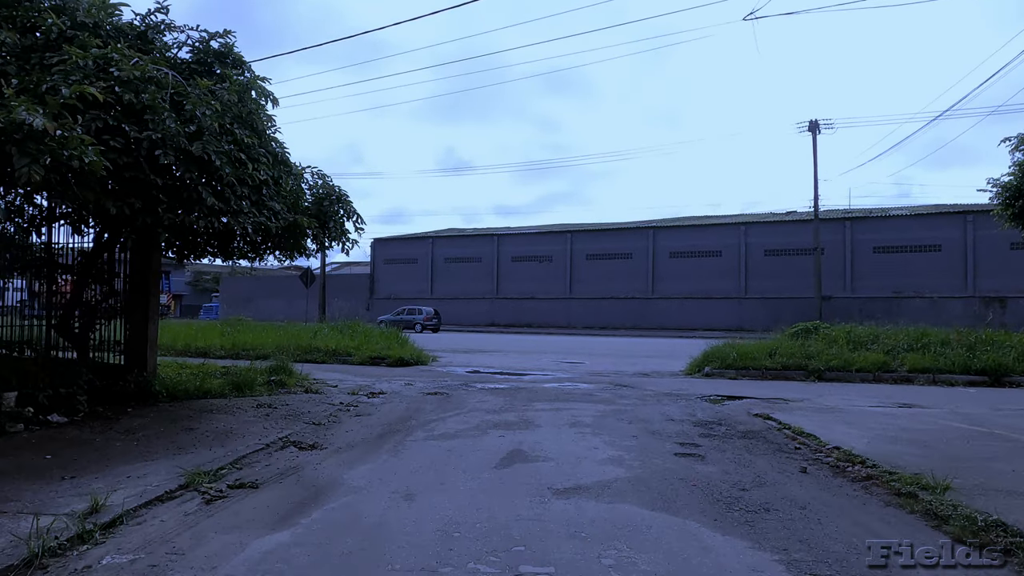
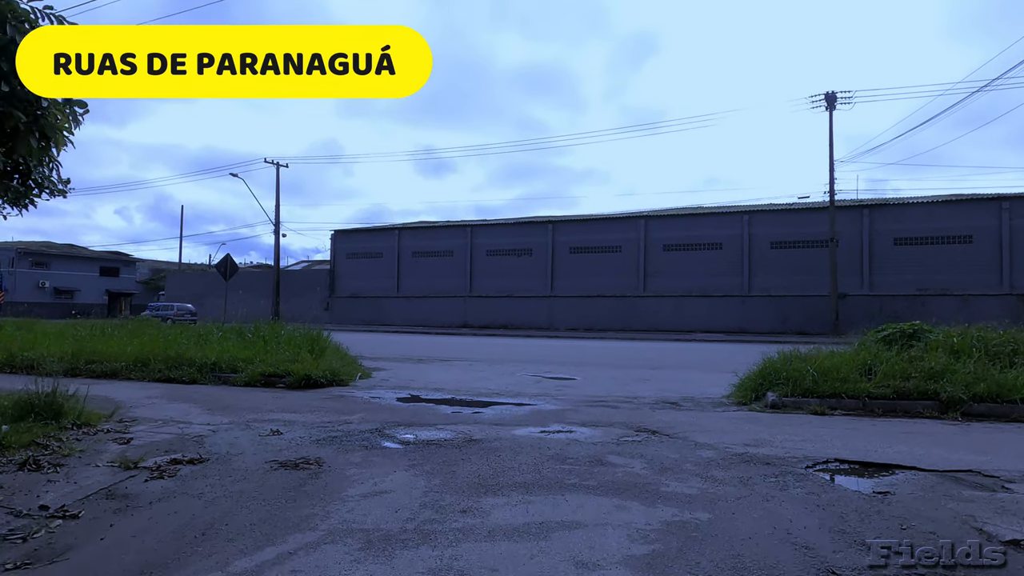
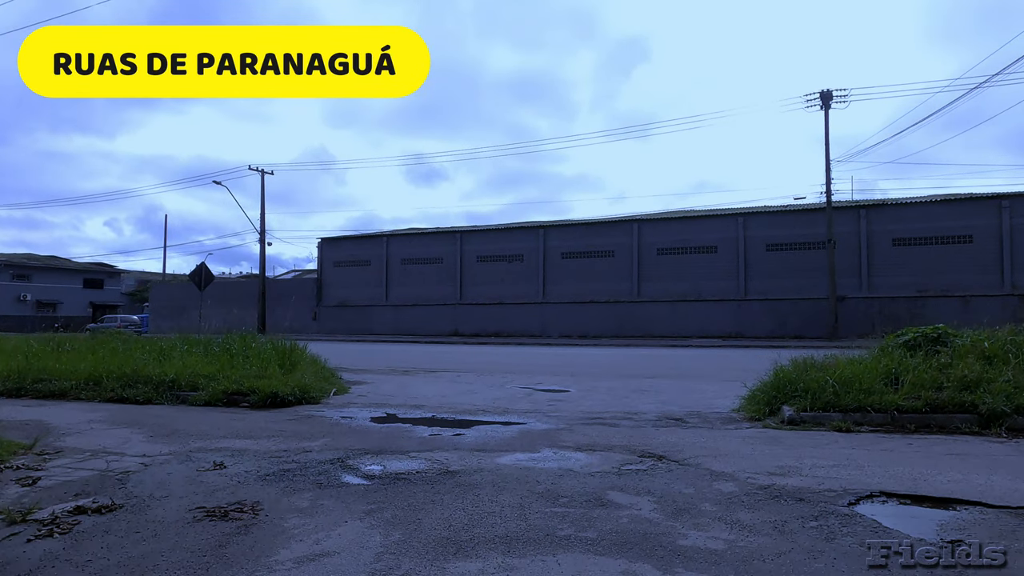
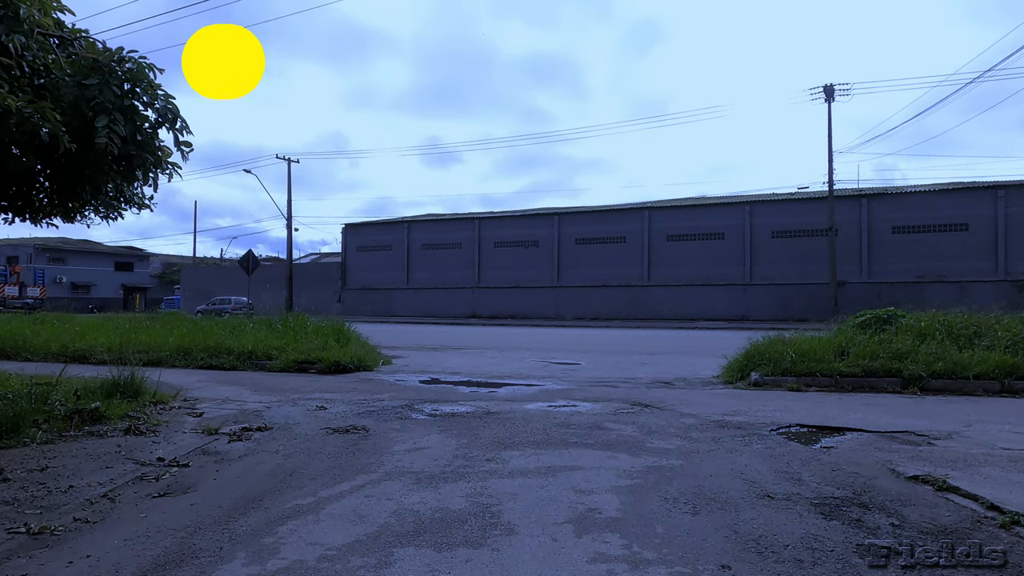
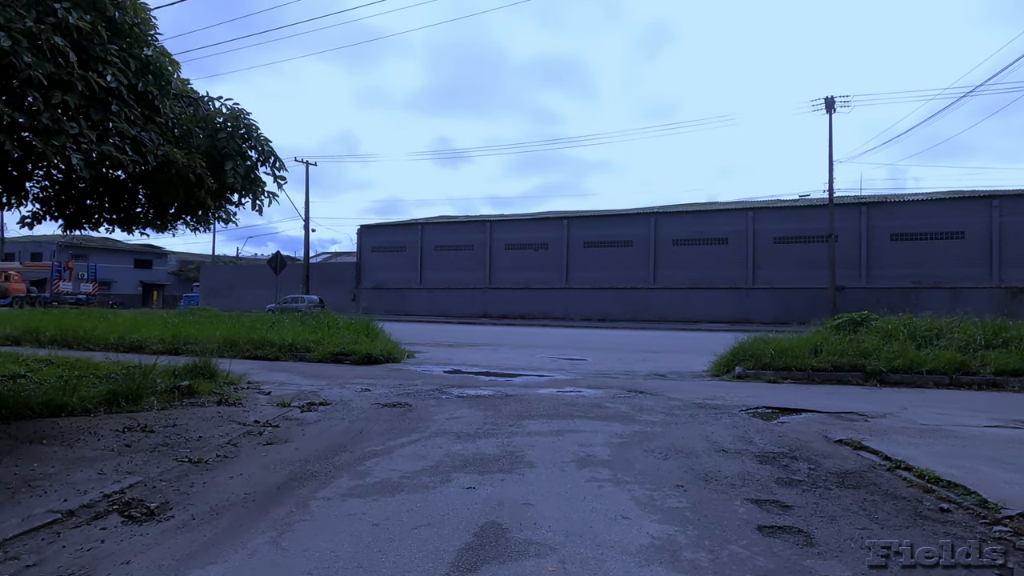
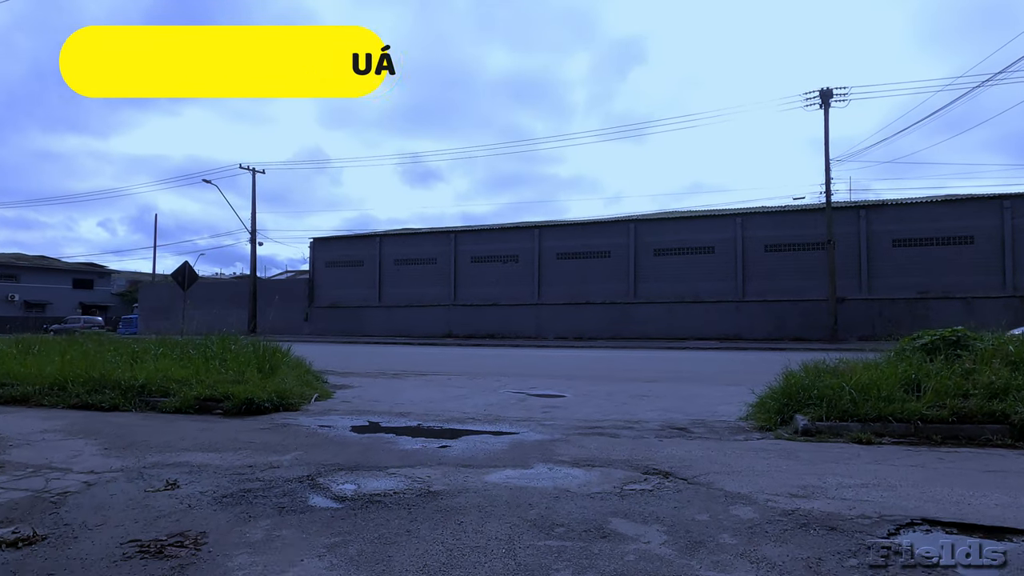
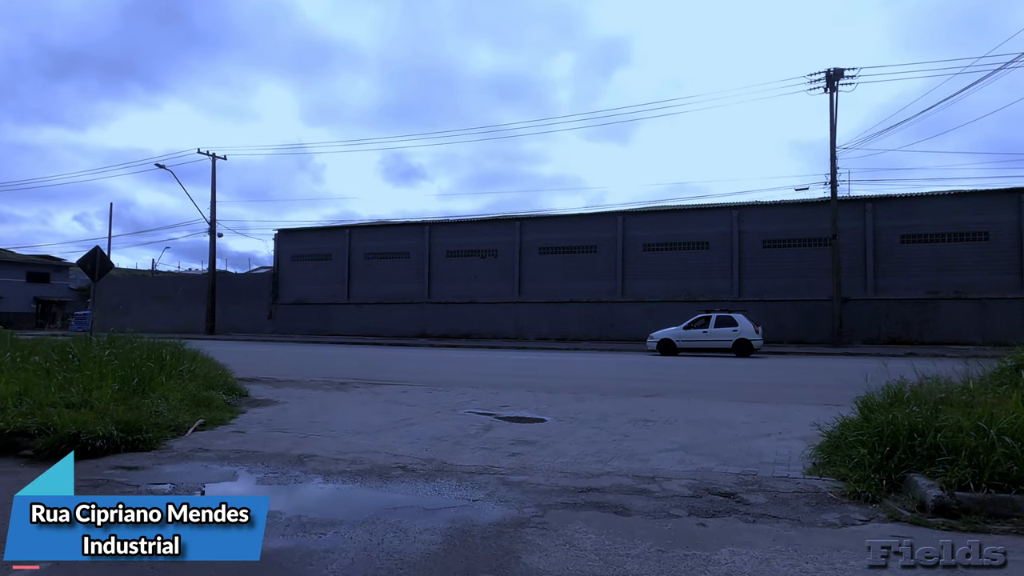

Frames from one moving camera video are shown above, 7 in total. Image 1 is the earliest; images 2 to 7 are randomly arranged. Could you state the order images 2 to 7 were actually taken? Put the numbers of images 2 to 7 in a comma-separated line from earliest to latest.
5, 4, 2, 3, 6, 7
